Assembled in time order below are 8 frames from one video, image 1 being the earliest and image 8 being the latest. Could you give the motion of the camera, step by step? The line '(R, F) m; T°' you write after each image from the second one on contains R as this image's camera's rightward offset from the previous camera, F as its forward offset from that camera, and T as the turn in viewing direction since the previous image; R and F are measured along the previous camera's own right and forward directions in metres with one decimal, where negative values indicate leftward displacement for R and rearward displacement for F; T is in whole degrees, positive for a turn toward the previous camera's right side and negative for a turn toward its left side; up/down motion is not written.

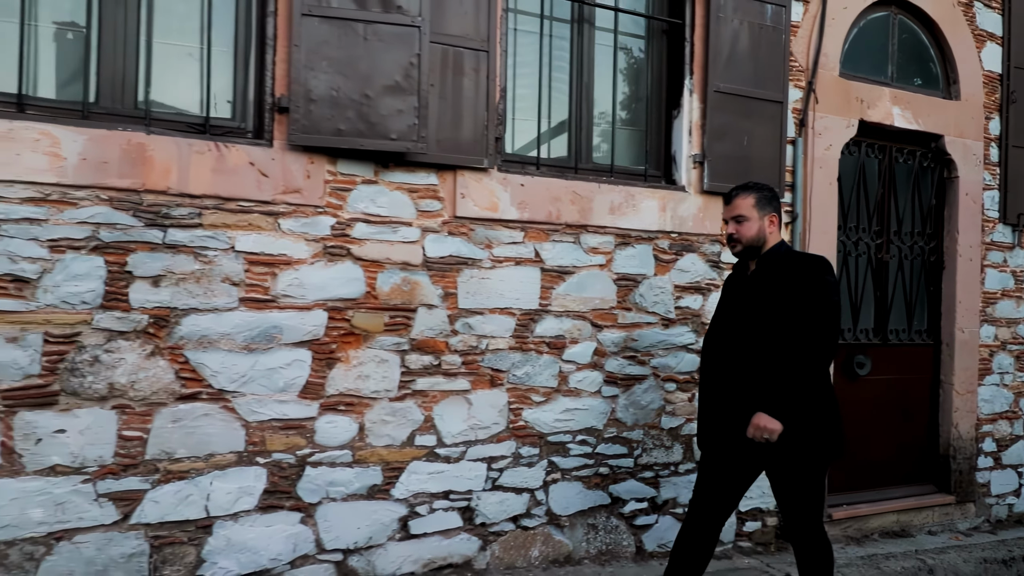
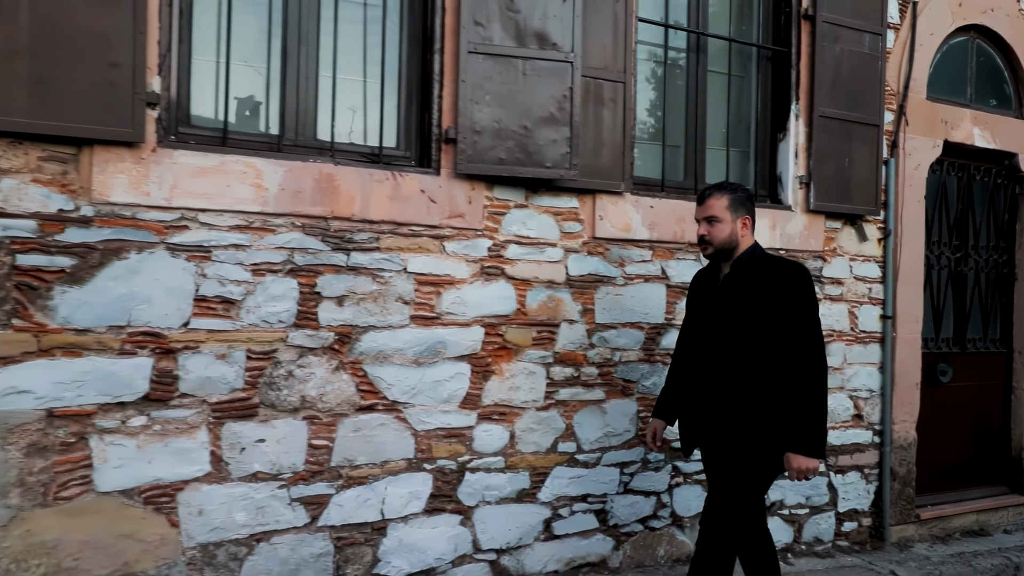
(-0.7, -0.3) m; 0°
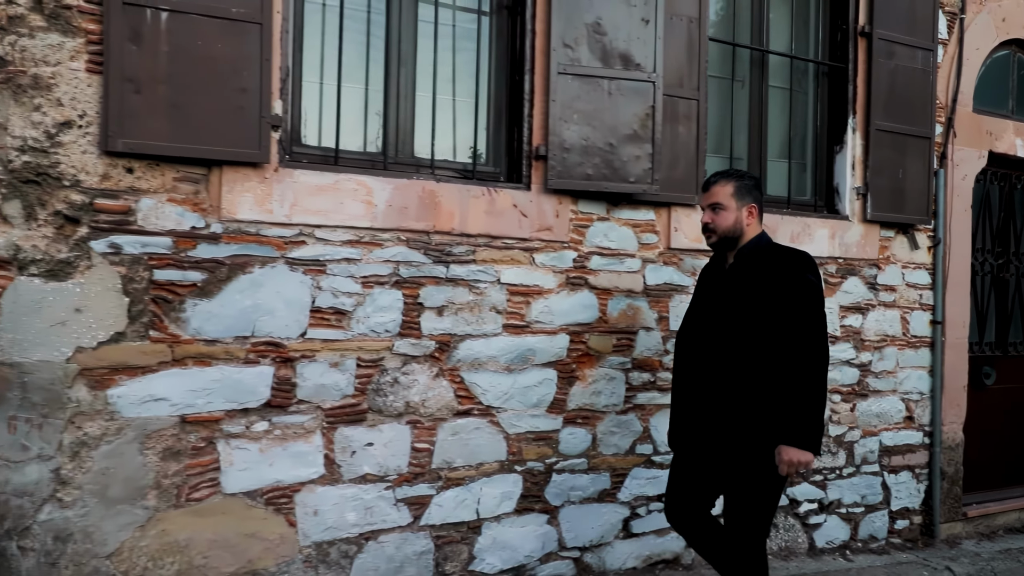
(-0.4, -0.2) m; 0°
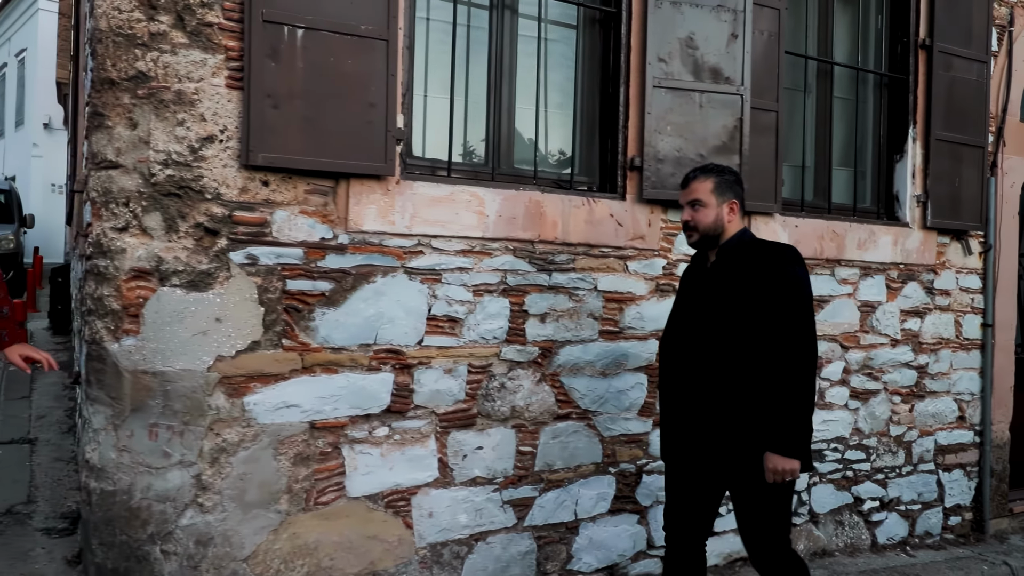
(-0.6, -0.1) m; +1°
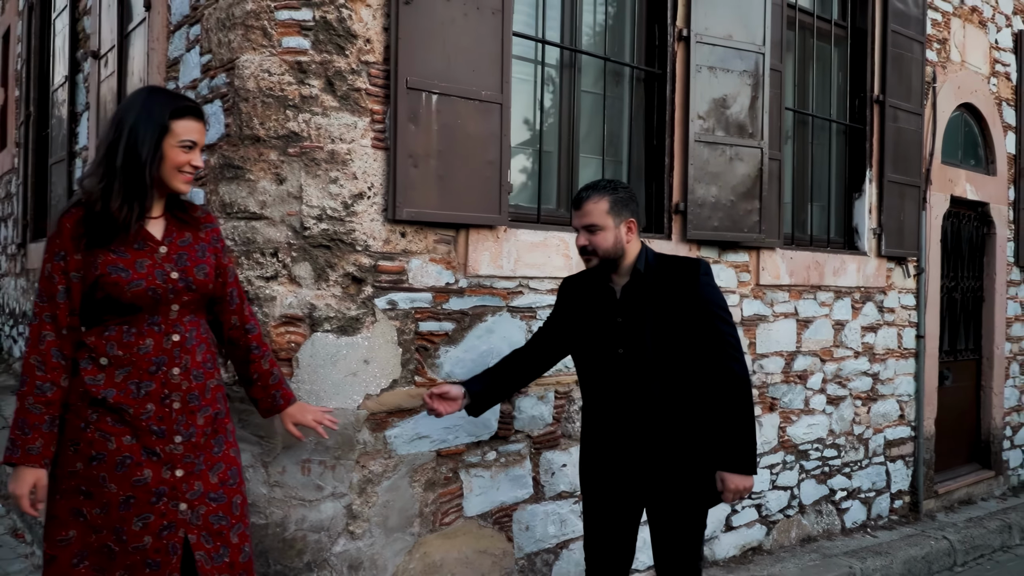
(-1.1, -0.3) m; +10°
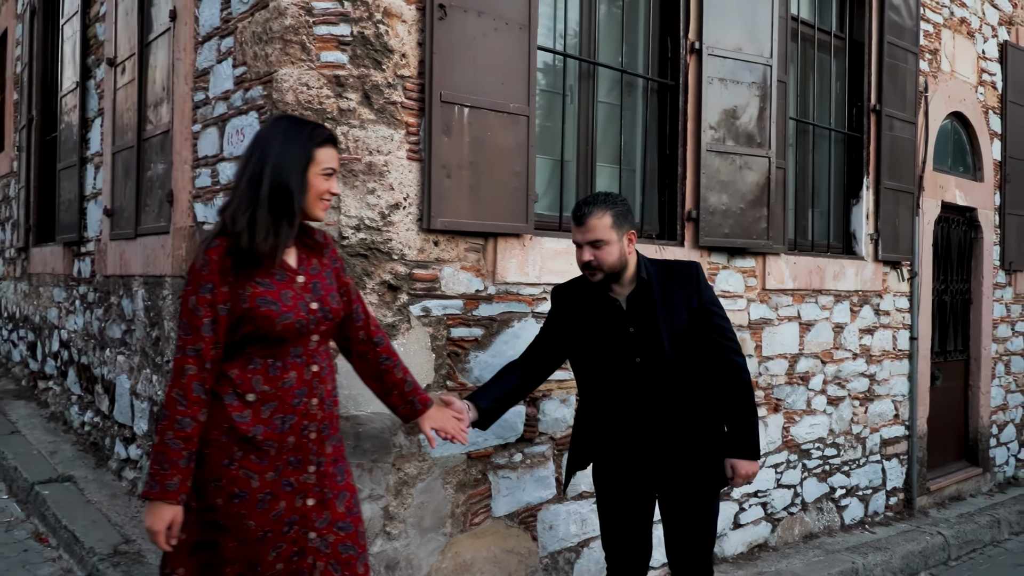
(-0.2, -0.1) m; +2°
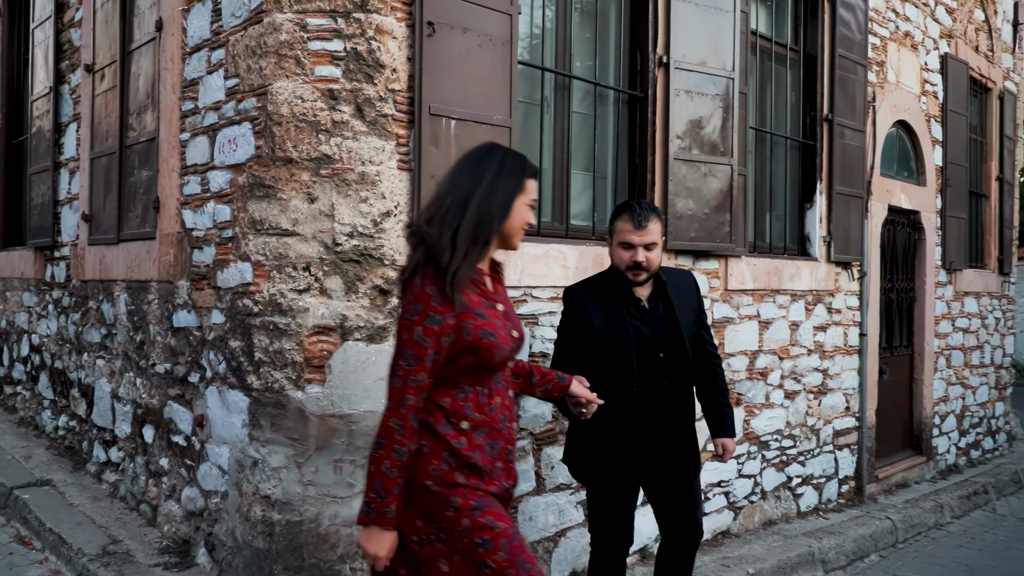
(-0.1, -0.2) m; +3°
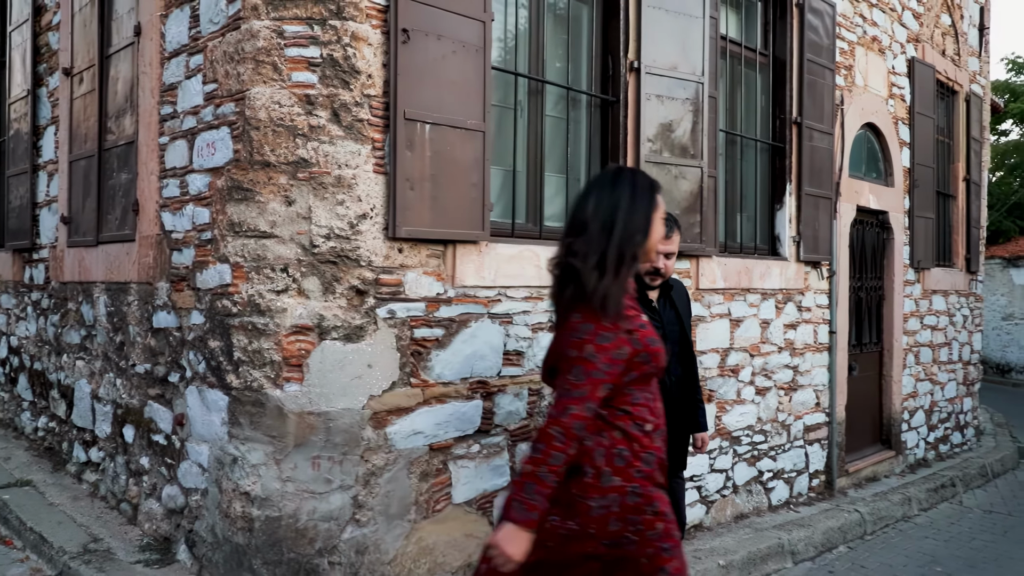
(0.0, -0.1) m; +1°
